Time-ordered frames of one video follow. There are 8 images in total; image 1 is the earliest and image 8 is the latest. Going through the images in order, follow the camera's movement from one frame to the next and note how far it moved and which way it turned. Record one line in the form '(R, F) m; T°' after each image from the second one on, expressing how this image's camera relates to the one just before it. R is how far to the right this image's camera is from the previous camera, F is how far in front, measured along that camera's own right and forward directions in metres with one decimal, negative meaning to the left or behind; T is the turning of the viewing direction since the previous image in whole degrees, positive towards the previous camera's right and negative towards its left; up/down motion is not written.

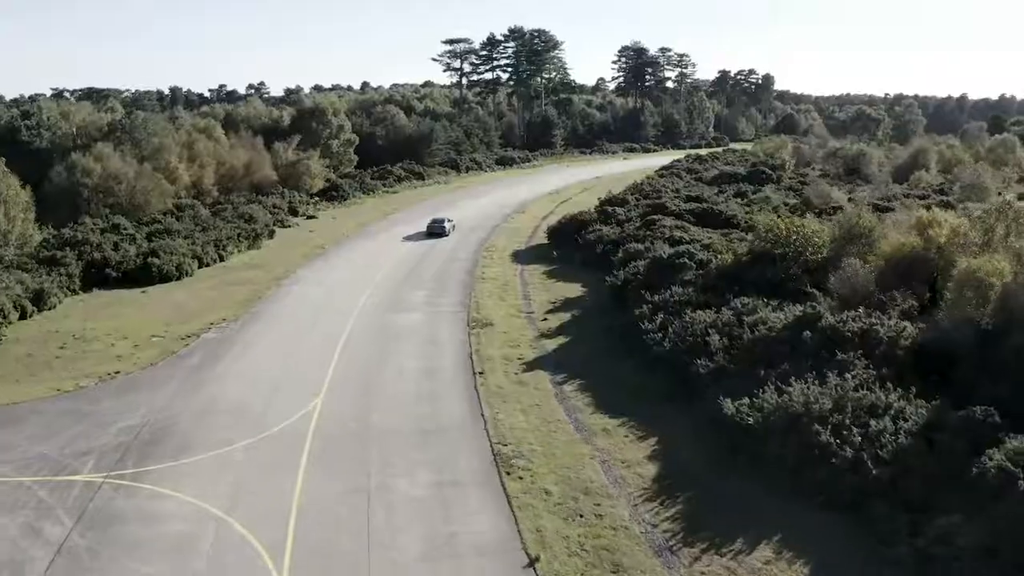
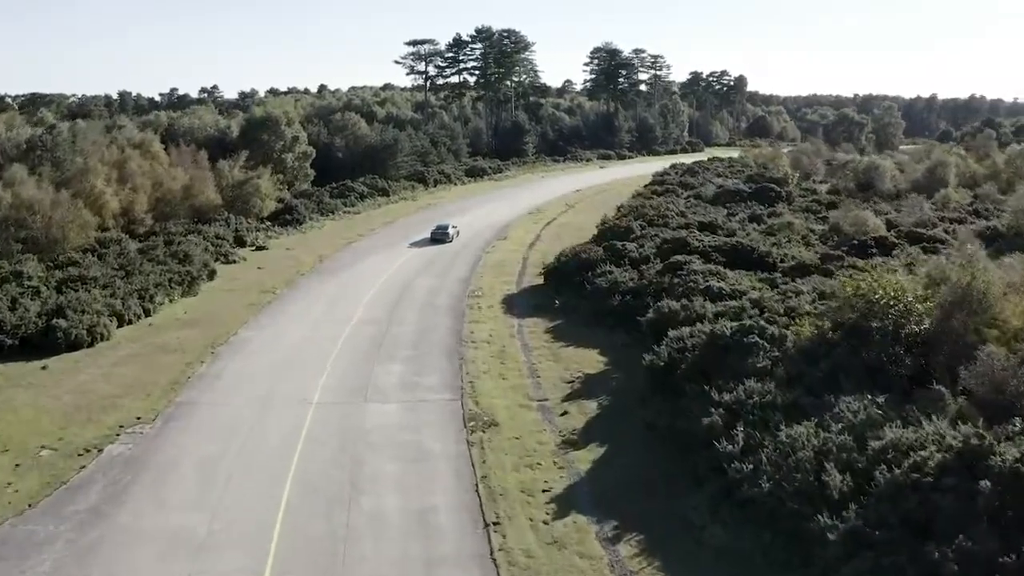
(-0.8, +6.4) m; +2°
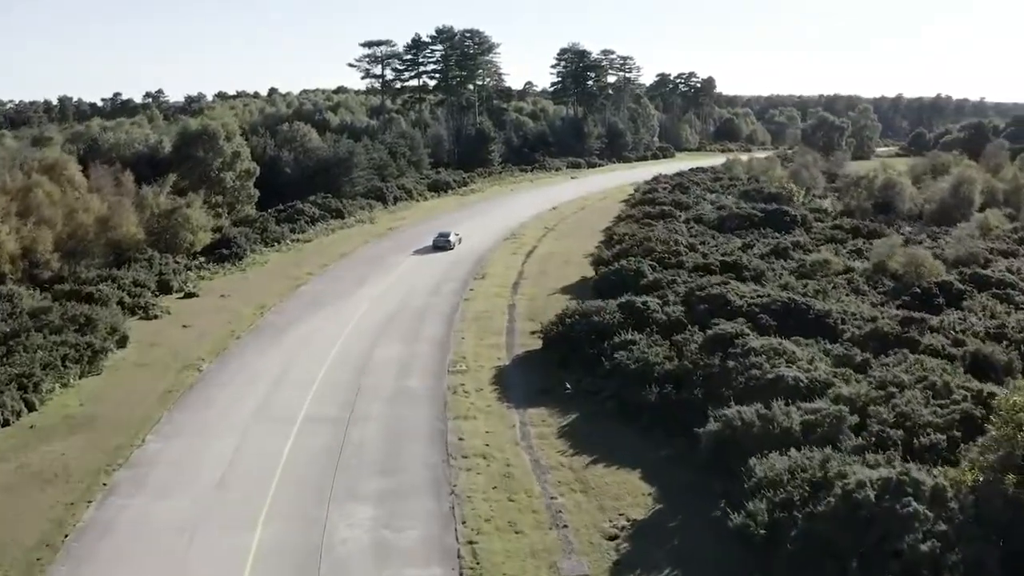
(-0.7, +6.7) m; +2°
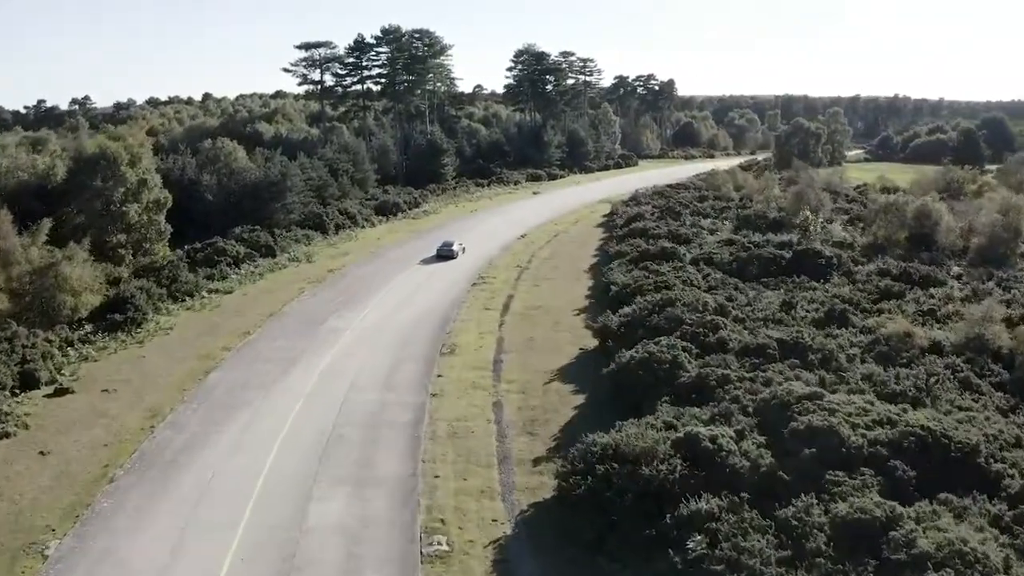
(-0.7, +8.2) m; +2°
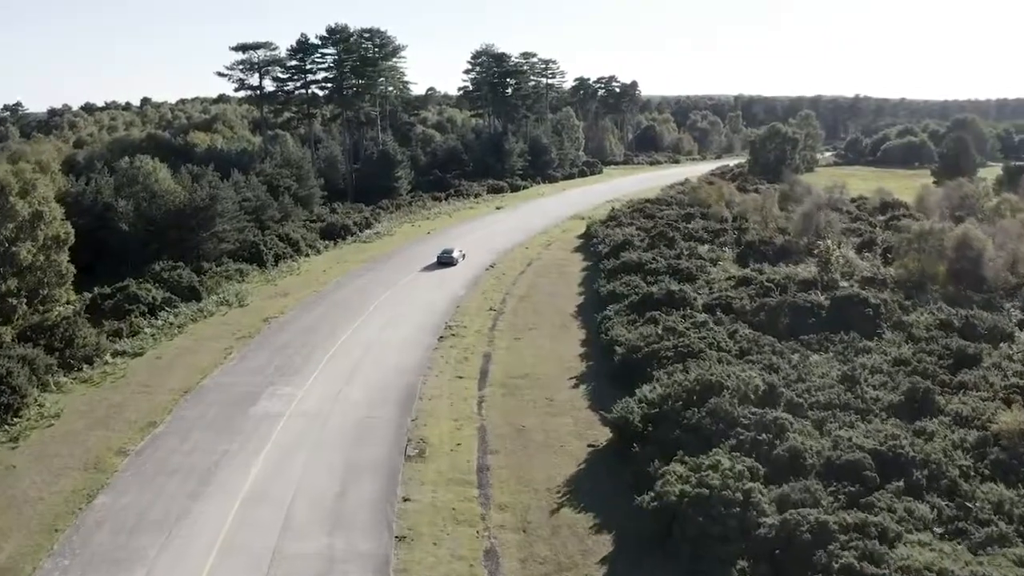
(-0.6, +6.5) m; +2°
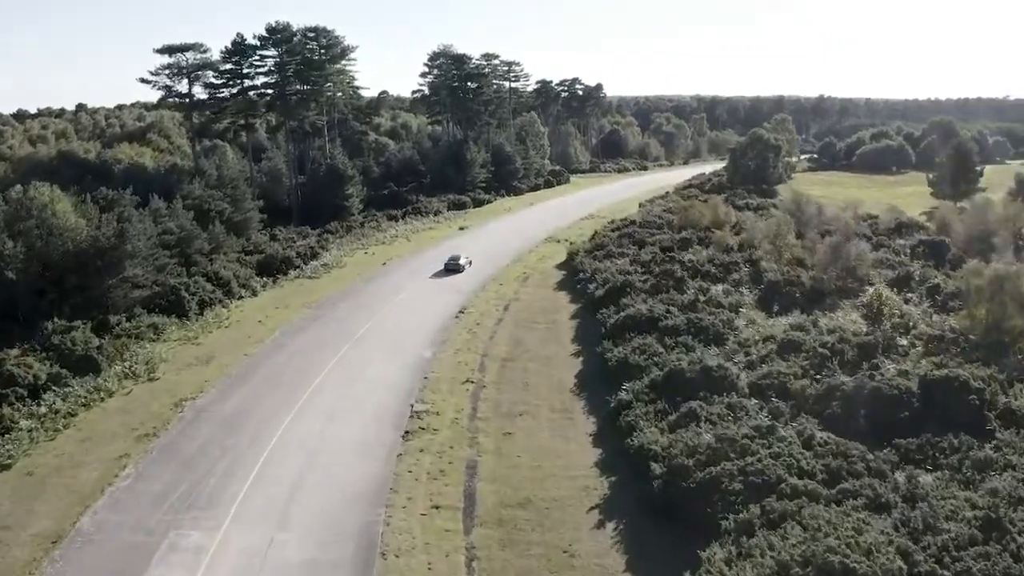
(-0.6, +7.1) m; +2°
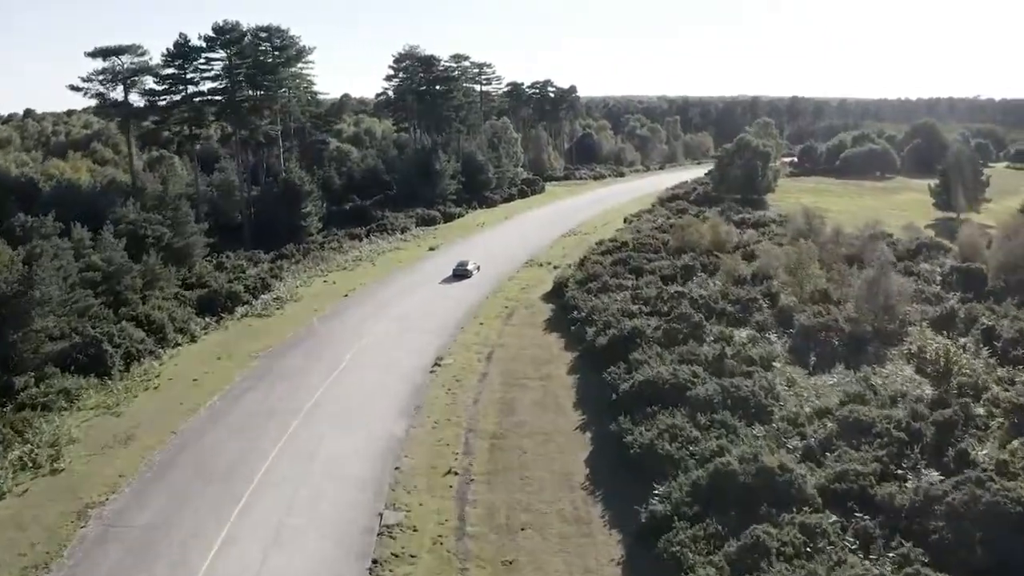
(-0.5, +5.4) m; +2°
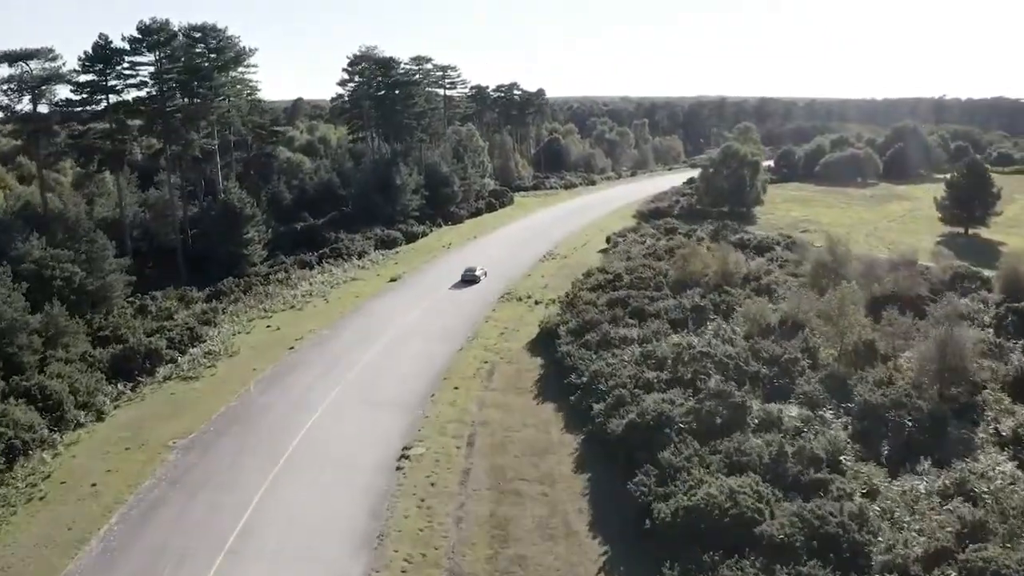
(-0.5, +6.3) m; +2°
